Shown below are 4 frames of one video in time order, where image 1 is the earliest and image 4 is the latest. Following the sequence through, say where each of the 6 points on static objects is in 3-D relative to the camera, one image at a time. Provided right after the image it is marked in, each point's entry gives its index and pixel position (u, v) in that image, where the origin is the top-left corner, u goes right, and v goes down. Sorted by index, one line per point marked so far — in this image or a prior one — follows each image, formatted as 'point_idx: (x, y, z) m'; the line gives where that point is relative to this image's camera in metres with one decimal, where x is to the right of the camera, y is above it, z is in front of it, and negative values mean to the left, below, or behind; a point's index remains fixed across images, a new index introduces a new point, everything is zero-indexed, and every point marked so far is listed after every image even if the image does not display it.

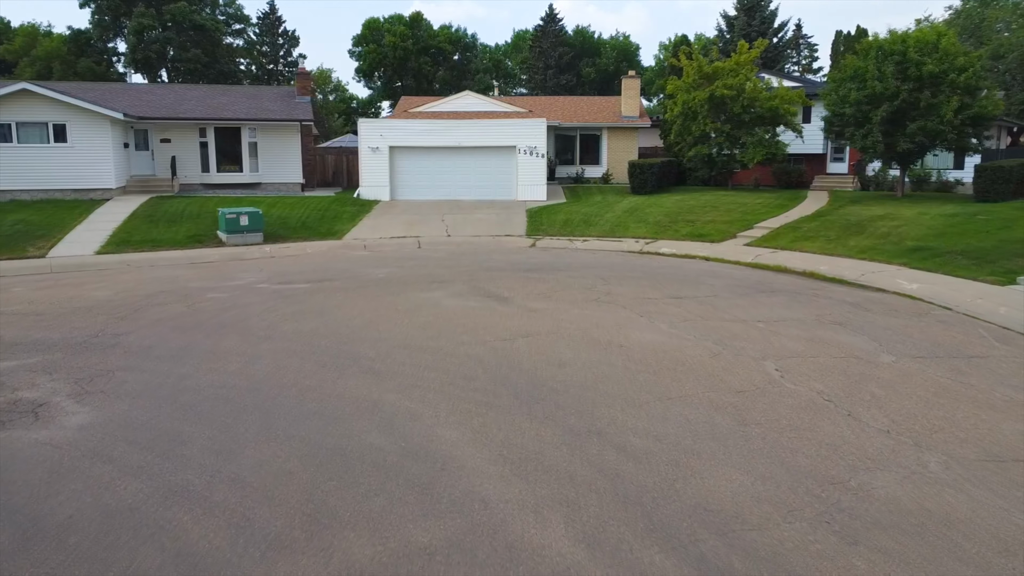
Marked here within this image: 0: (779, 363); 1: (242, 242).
0: (+2.4, -0.7, +8.6) m
1: (-5.5, +0.9, +19.5) m
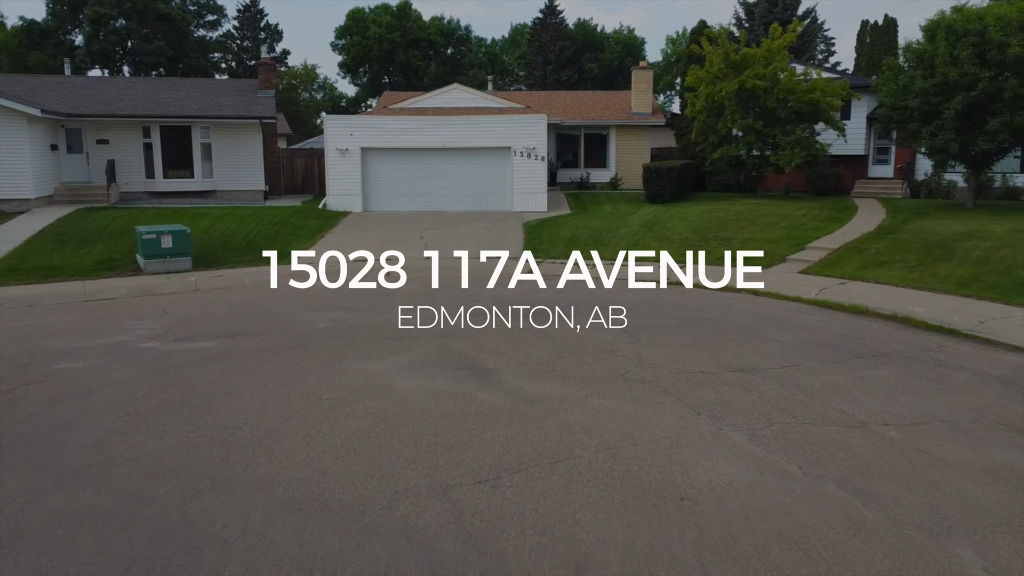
0: (+2.3, -1.3, +4.7) m
1: (-5.6, +0.3, +15.5) m
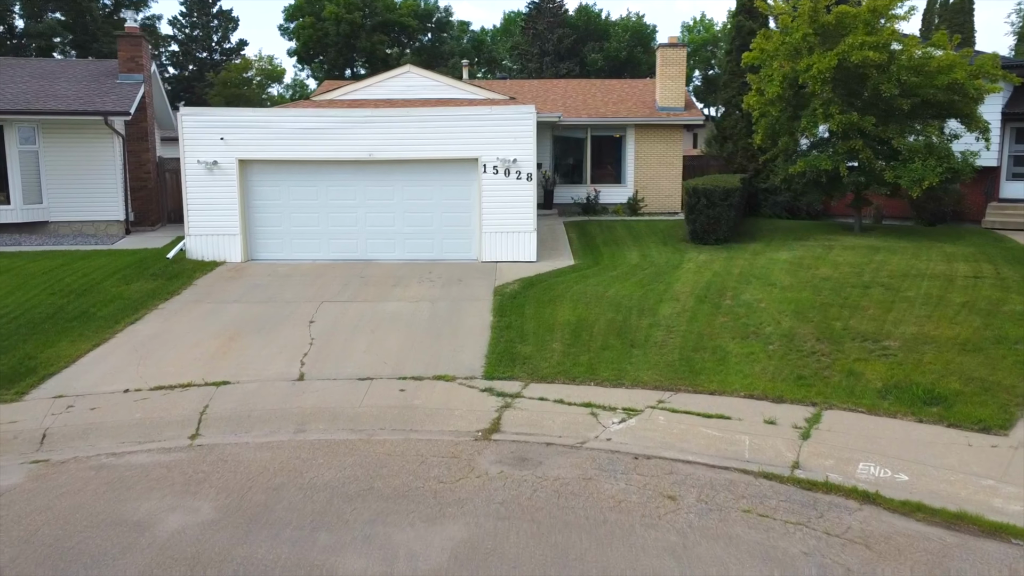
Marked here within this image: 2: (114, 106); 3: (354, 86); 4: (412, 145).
0: (+1.8, -2.6, -3.6) m
1: (-6.0, -1.1, +7.2) m
2: (-7.0, +3.2, +17.0) m
3: (-3.2, +4.1, +19.6) m
4: (-1.4, +2.1, +13.9) m
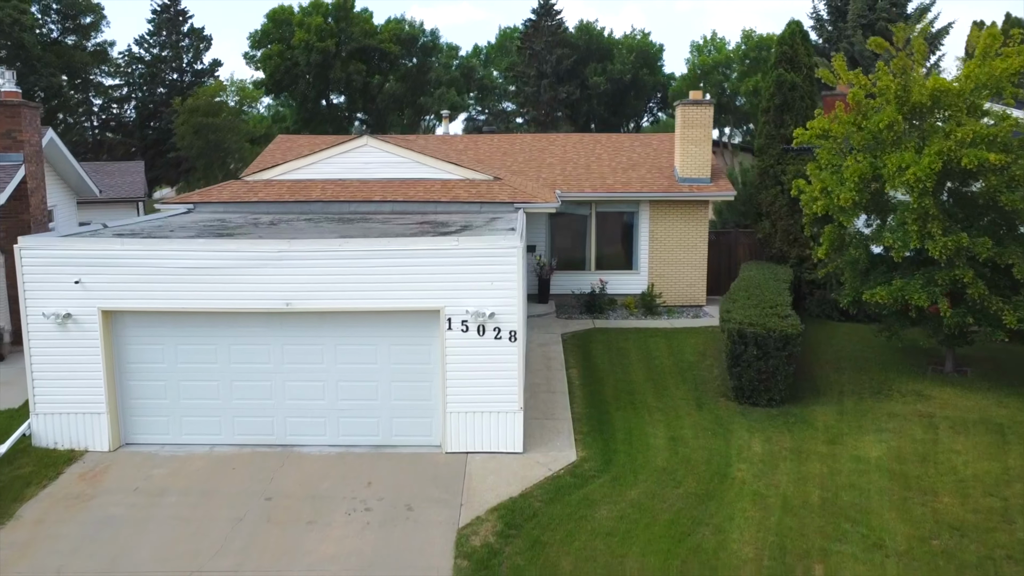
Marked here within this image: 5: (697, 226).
0: (+1.6, -4.7, -7.7) m
1: (-6.3, -3.2, +3.1) m
2: (-7.2, +1.1, +12.9) m
3: (-3.4, +2.0, +15.6) m
4: (-1.7, 0.0, +9.8) m
5: (+3.4, +1.1, +17.7) m
